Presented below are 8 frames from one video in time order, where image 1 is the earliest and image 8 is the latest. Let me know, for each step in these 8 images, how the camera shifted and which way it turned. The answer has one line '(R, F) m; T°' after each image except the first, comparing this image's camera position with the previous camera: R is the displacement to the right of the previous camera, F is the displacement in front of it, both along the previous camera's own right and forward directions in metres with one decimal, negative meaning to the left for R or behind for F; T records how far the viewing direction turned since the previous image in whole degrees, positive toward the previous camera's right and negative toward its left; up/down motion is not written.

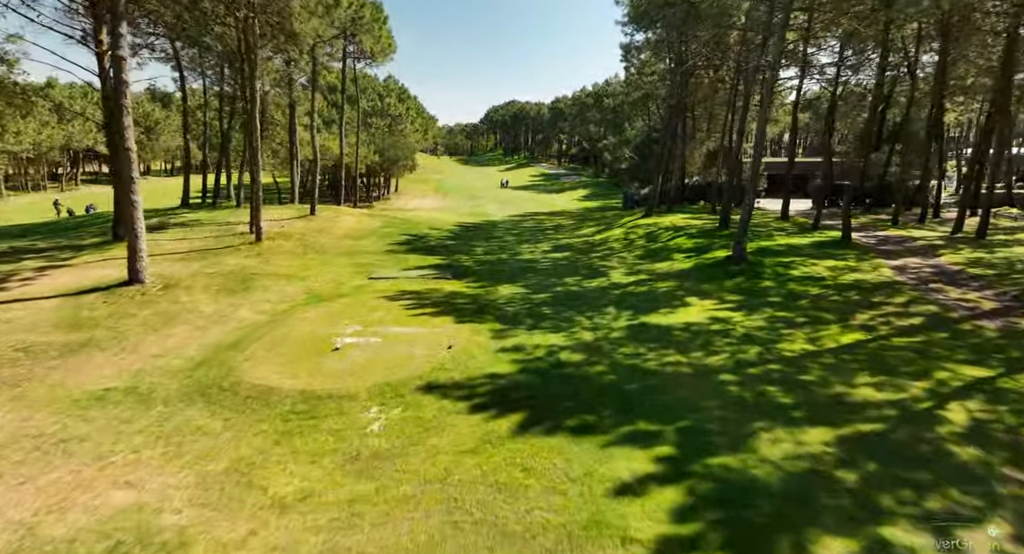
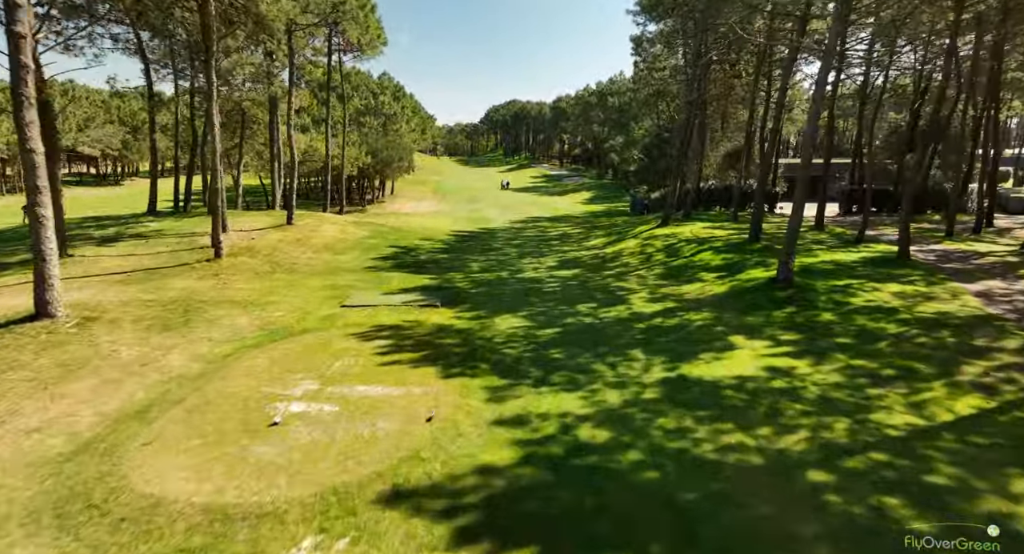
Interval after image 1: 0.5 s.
(0.0, +2.9) m; 0°
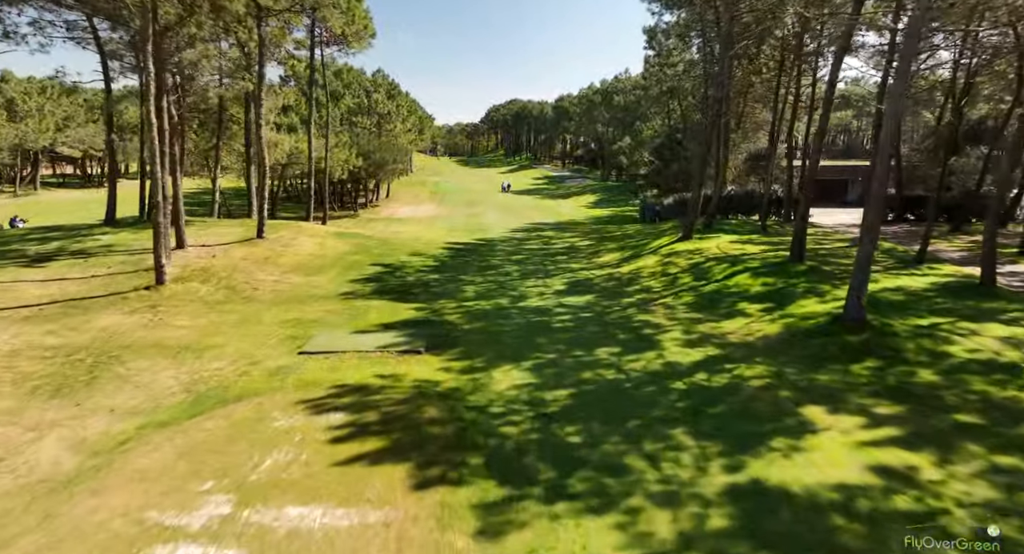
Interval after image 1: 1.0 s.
(0.0, +3.0) m; 0°
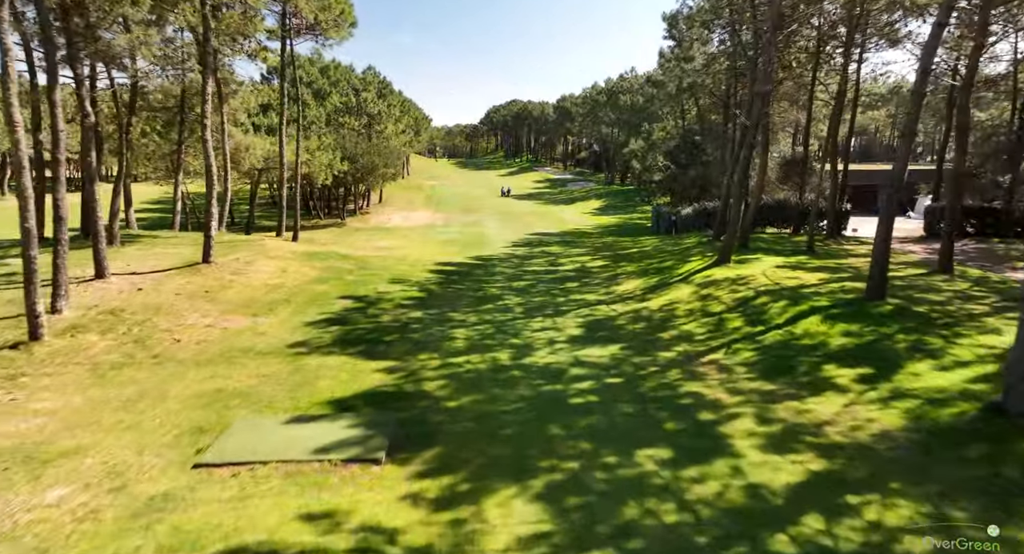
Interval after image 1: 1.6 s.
(0.0, +3.9) m; 0°
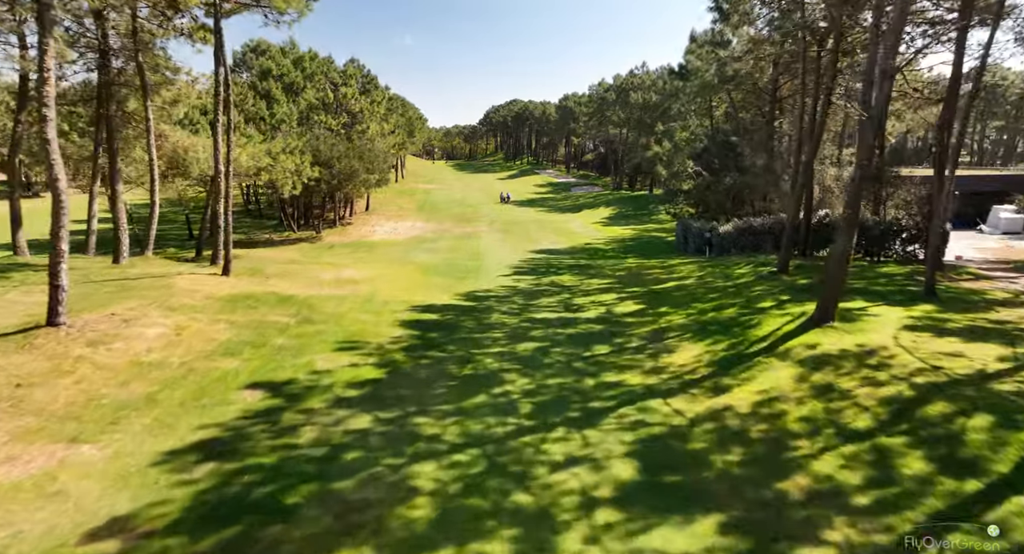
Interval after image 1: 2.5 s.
(-0.1, +6.2) m; 0°
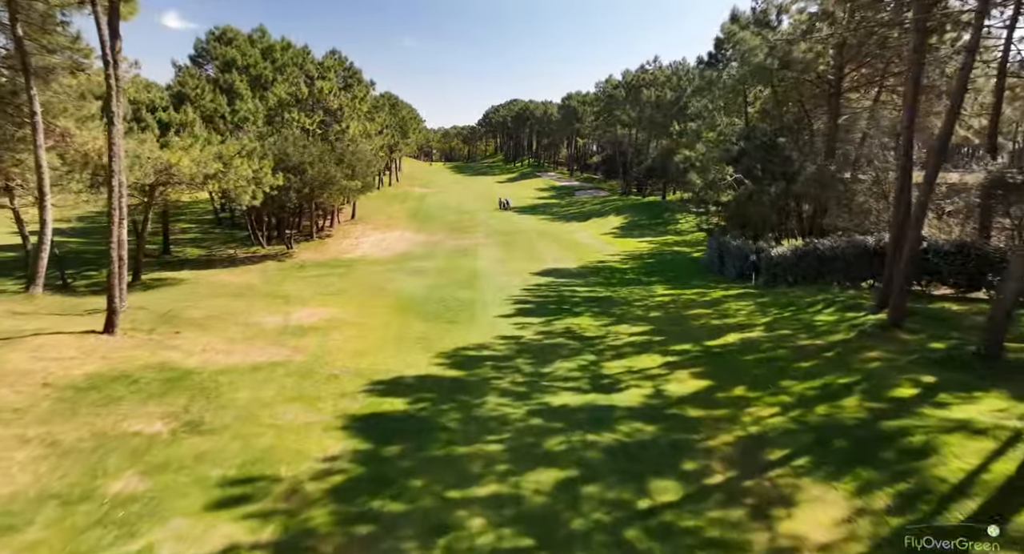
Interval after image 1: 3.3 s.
(-0.1, +5.7) m; 0°
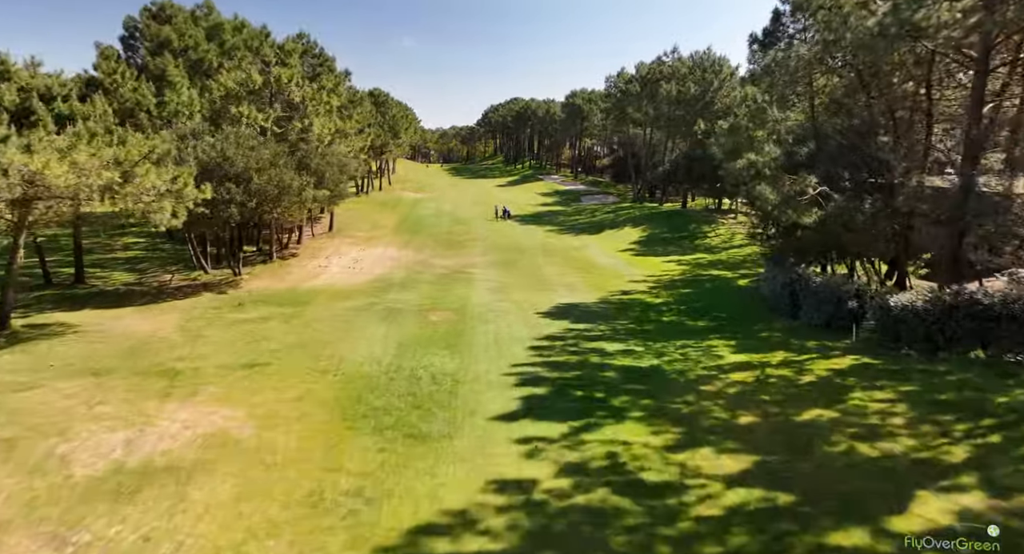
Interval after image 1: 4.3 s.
(-0.1, +7.4) m; 0°
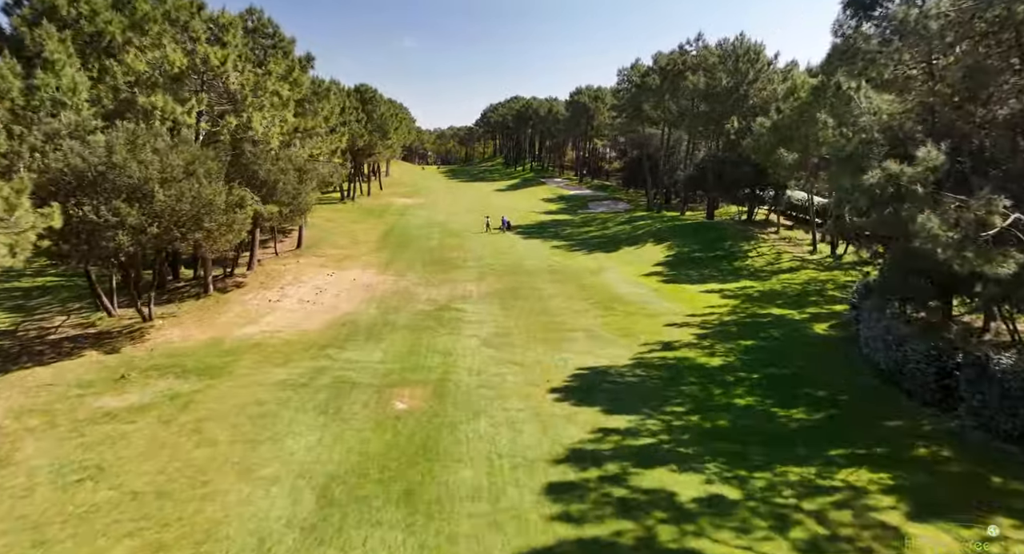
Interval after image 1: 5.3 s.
(-0.1, +7.8) m; 0°
